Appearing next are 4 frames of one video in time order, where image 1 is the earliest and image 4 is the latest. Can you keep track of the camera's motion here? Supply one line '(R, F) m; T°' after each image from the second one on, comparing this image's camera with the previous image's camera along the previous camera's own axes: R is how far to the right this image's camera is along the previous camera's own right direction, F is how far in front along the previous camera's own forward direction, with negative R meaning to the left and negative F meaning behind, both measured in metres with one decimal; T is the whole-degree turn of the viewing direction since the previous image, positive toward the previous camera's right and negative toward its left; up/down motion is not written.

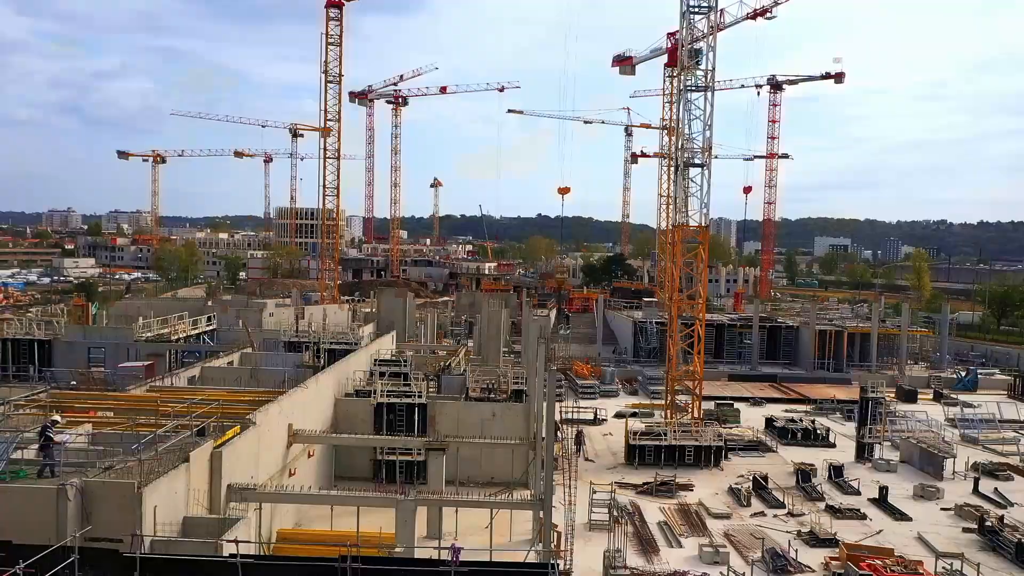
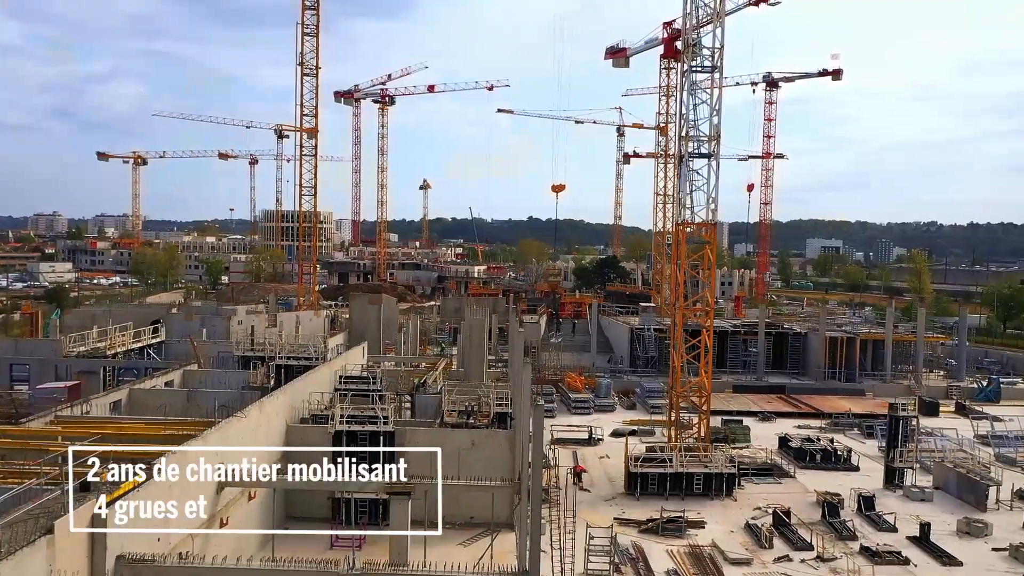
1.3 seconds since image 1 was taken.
(+0.2, +2.4) m; +1°
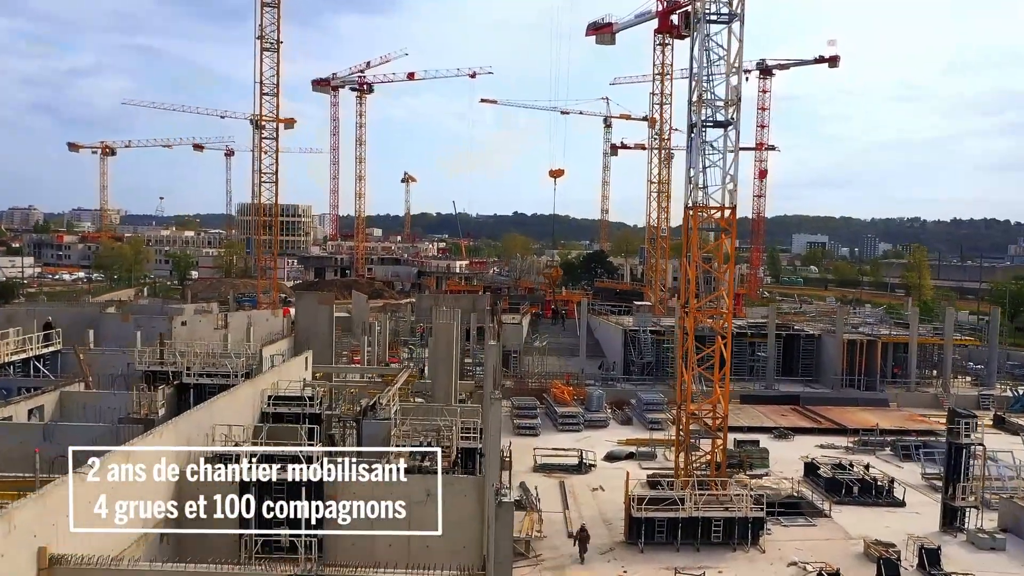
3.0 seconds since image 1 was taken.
(+0.2, +3.5) m; +1°
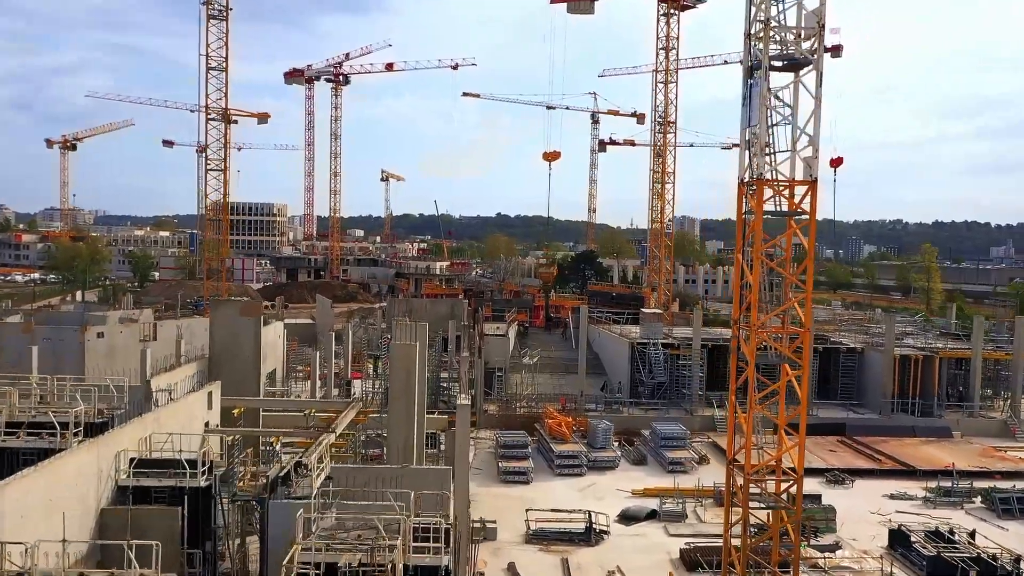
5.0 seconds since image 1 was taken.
(0.0, +4.6) m; +1°
